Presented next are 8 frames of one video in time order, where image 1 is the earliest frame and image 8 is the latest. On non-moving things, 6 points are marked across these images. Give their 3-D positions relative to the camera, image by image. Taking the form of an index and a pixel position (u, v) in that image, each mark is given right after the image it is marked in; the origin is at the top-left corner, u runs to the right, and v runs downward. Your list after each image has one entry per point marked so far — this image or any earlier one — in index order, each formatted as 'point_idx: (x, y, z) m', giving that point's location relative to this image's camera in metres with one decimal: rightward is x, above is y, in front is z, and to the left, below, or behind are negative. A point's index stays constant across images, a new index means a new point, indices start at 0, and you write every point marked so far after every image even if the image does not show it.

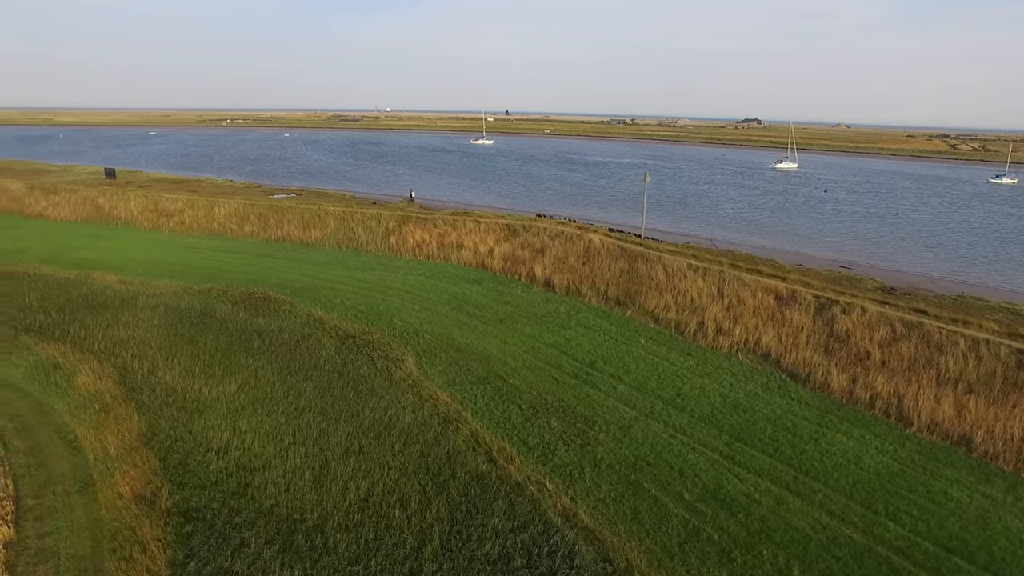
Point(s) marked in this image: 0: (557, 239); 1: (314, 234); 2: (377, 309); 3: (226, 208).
0: (+0.9, +0.9, +15.9) m
1: (-4.4, +1.2, +18.5) m
2: (-2.0, -0.3, +12.6) m
3: (-7.0, +1.9, +20.2) m
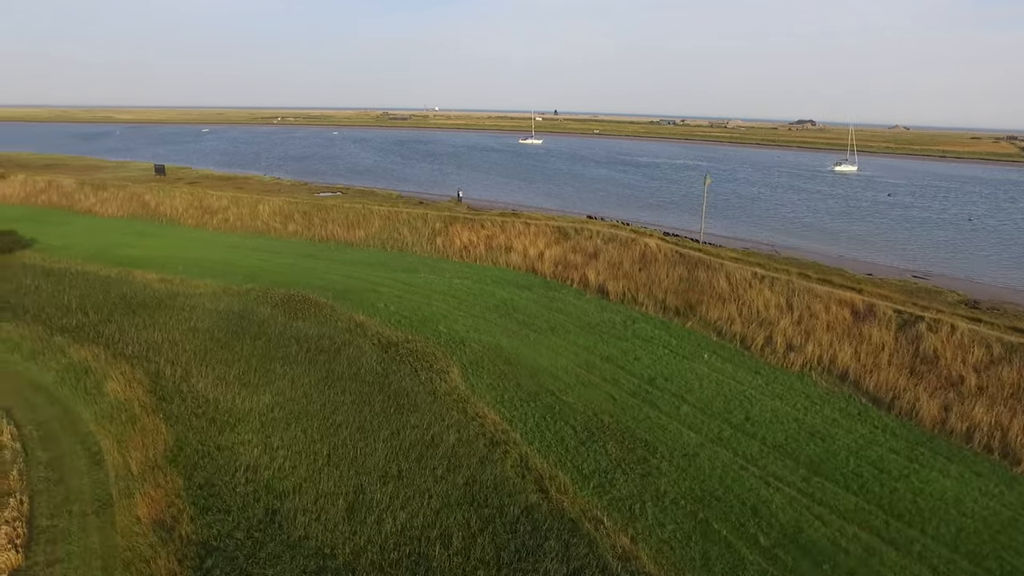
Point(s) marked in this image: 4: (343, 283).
0: (+1.8, +0.8, +15.1) m
1: (-3.3, +1.2, +18.0) m
2: (-1.3, -0.4, +12.0) m
3: (-5.8, +1.9, +19.8) m
4: (-2.9, +0.1, +14.2) m
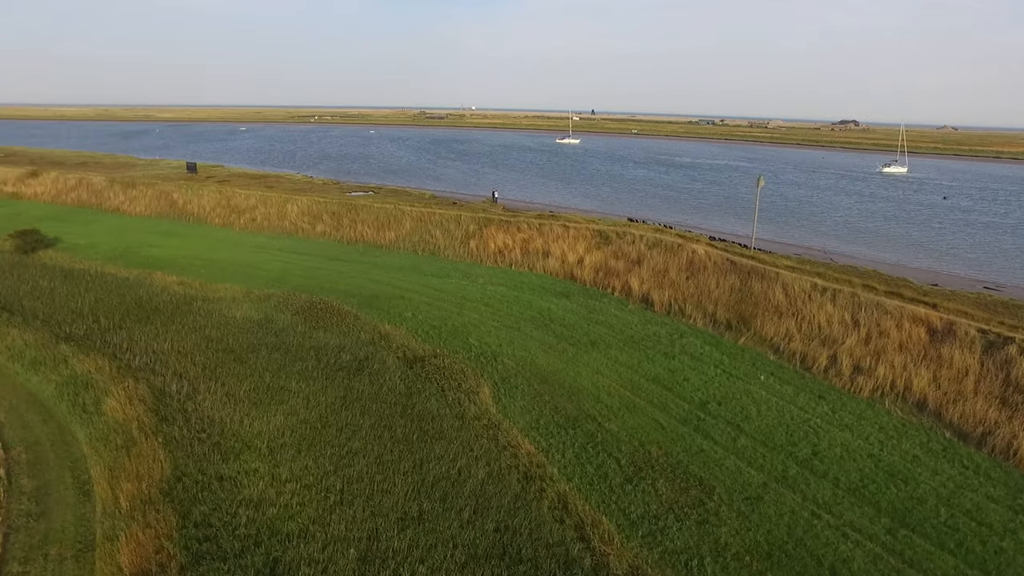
0: (+2.5, +0.7, +14.1) m
1: (-2.6, +1.1, +17.3) m
2: (-0.8, -0.5, +11.2) m
3: (-4.9, +1.9, +19.2) m
4: (-2.3, 0.0, +13.4) m
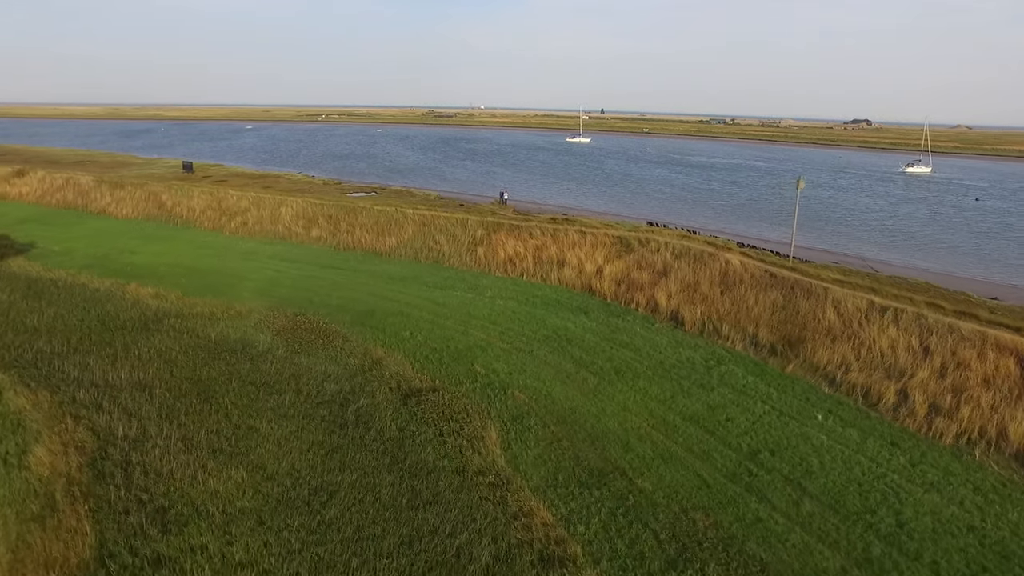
0: (+2.6, +0.4, +12.7) m
1: (-2.4, +0.9, +15.9) m
2: (-0.7, -0.7, +9.8) m
3: (-4.7, +1.7, +17.8) m
4: (-2.1, -0.2, +12.0) m
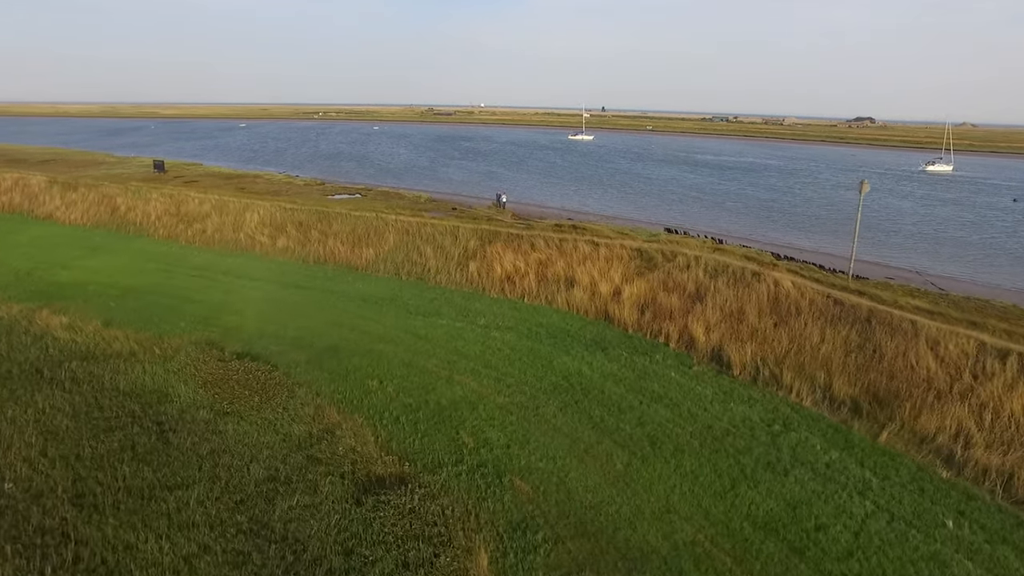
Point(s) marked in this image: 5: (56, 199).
0: (+2.6, +0.1, +10.3) m
1: (-2.4, +0.6, +13.6) m
2: (-0.7, -1.1, +7.4) m
3: (-4.7, +1.4, +15.5) m
4: (-2.2, -0.5, +9.7) m
5: (-10.4, +2.1, +19.0) m
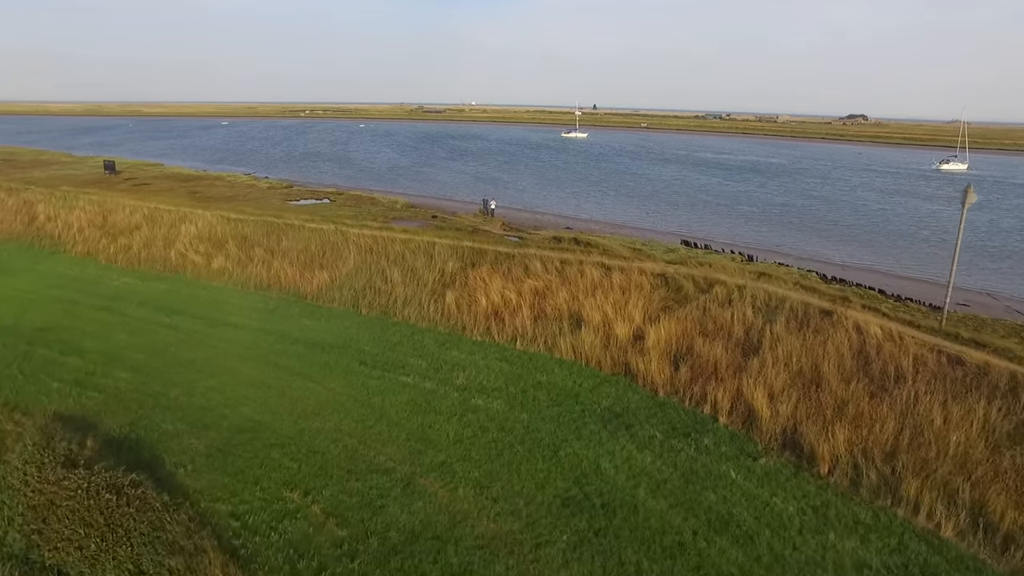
0: (+2.5, -0.3, +7.7) m
1: (-2.5, +0.1, +10.9) m
2: (-0.8, -1.5, +4.8) m
3: (-4.9, +0.9, +12.8) m
4: (-2.3, -1.0, +7.0) m
5: (-10.6, +1.6, +16.3) m
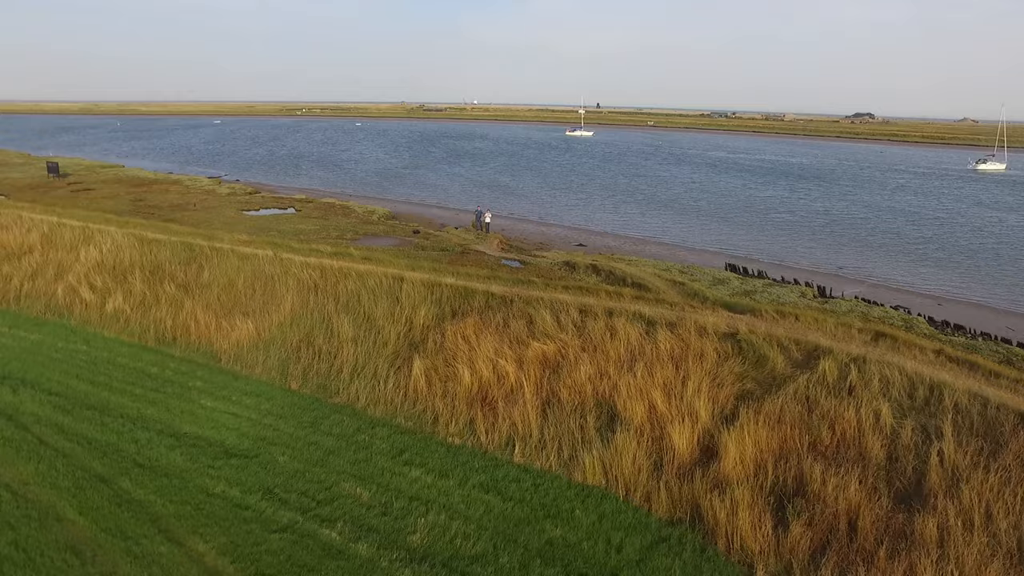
0: (+2.5, -0.8, +4.6) m
1: (-2.5, -0.4, +7.8) m
2: (-0.8, -2.0, +1.7) m
3: (-4.9, +0.4, +9.7) m
4: (-2.3, -1.5, +3.9) m
5: (-10.6, +1.1, +13.2) m
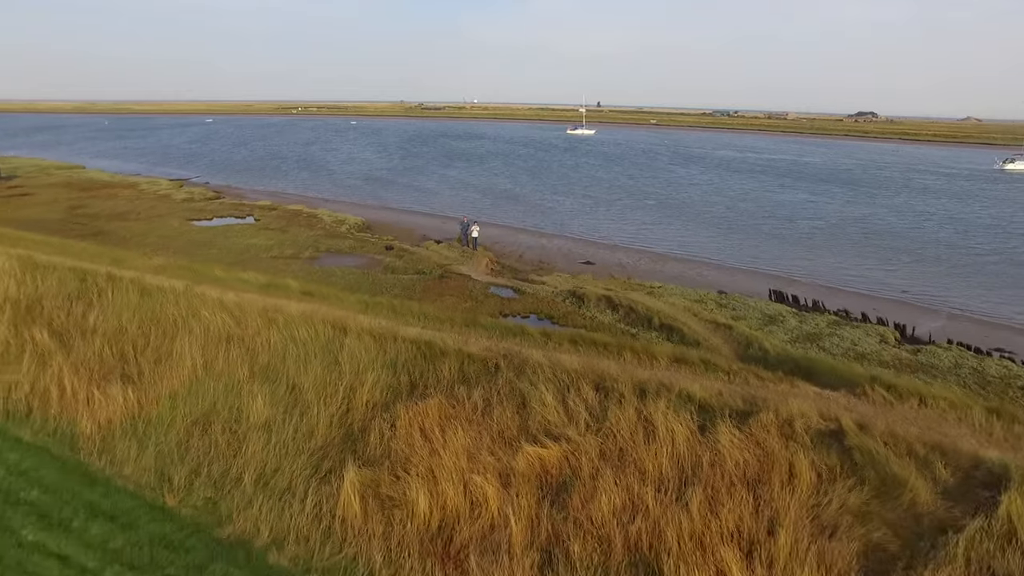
0: (+2.4, -1.2, +2.3) m
1: (-2.6, -0.8, +5.5) m
2: (-0.9, -2.4, -0.6) m
3: (-5.0, 0.0, +7.4) m
4: (-2.4, -1.9, +1.7) m
5: (-10.7, +0.7, +11.0) m
